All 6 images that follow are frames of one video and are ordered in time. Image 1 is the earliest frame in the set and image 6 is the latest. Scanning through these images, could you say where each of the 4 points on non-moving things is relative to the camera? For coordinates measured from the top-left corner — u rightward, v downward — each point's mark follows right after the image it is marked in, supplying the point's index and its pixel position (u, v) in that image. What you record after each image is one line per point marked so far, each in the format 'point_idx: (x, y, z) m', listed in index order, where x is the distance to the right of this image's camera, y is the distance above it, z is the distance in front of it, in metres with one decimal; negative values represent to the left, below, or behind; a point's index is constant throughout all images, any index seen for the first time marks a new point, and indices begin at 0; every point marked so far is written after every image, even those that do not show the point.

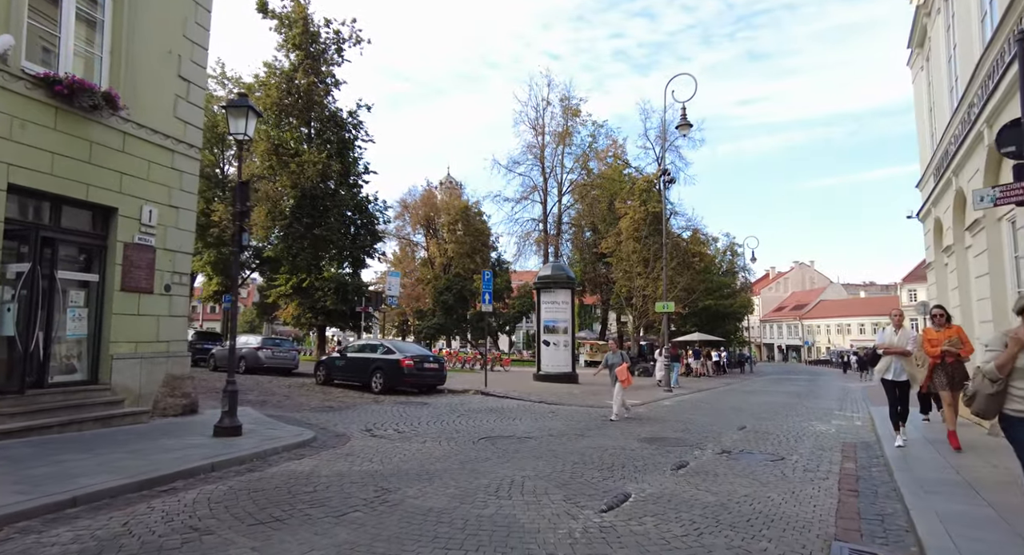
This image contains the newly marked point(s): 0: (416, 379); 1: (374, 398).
0: (-2.8, -3.0, +16.8) m
1: (-3.8, -3.3, +16.0) m
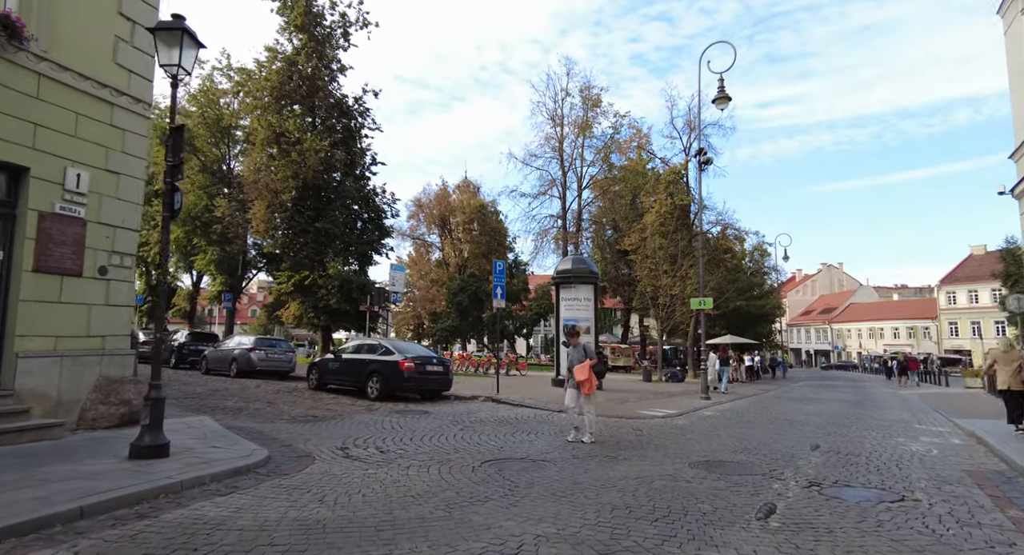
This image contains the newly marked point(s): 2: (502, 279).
0: (-2.4, -2.7, +14.7) m
1: (-3.4, -3.0, +13.9) m
2: (-0.3, 0.0, +16.9) m
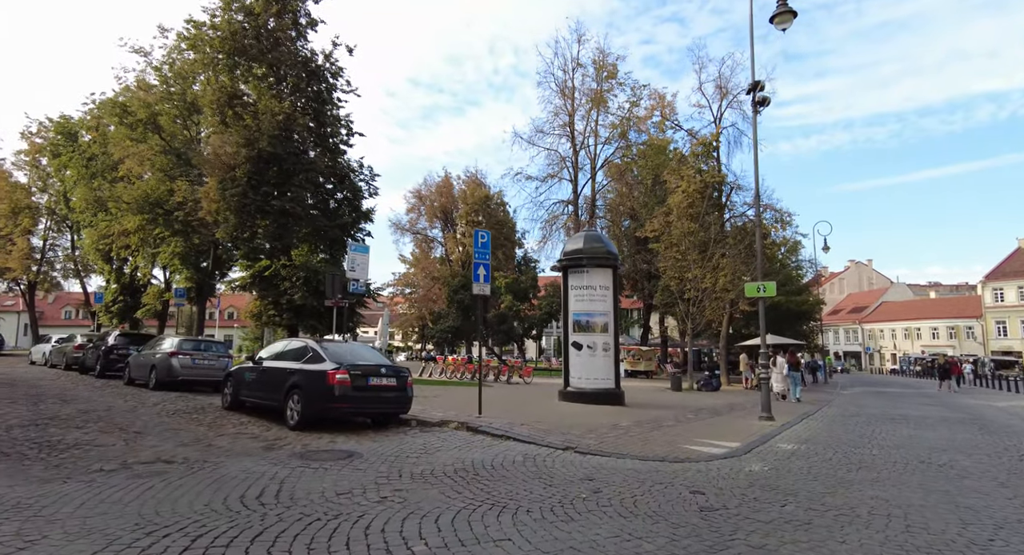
0: (-2.7, -2.2, +10.0) m
1: (-3.7, -2.5, +9.2) m
2: (-0.5, +0.5, +12.2) m
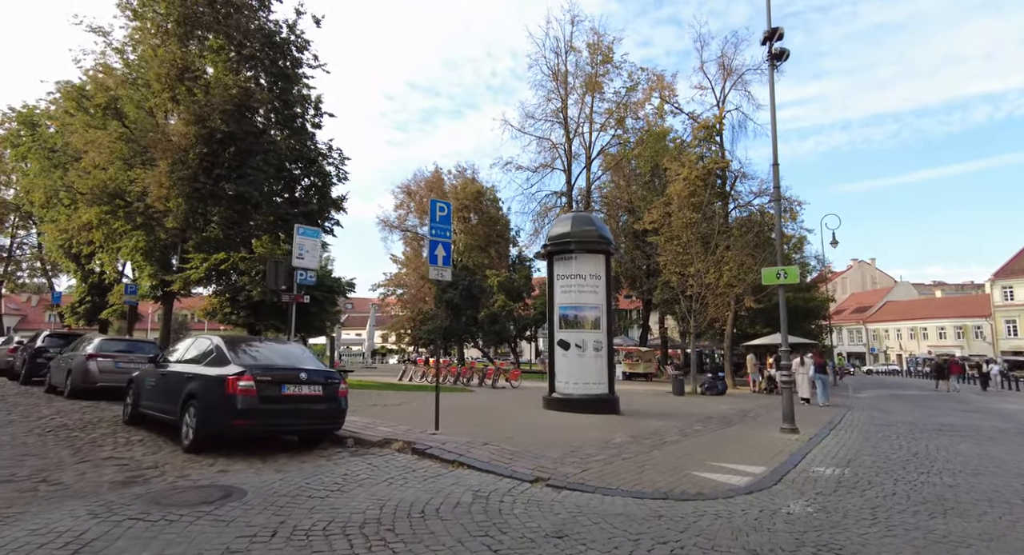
0: (-3.3, -1.9, +7.7) m
1: (-4.3, -2.2, +6.9) m
2: (-1.1, +0.8, +9.9) m
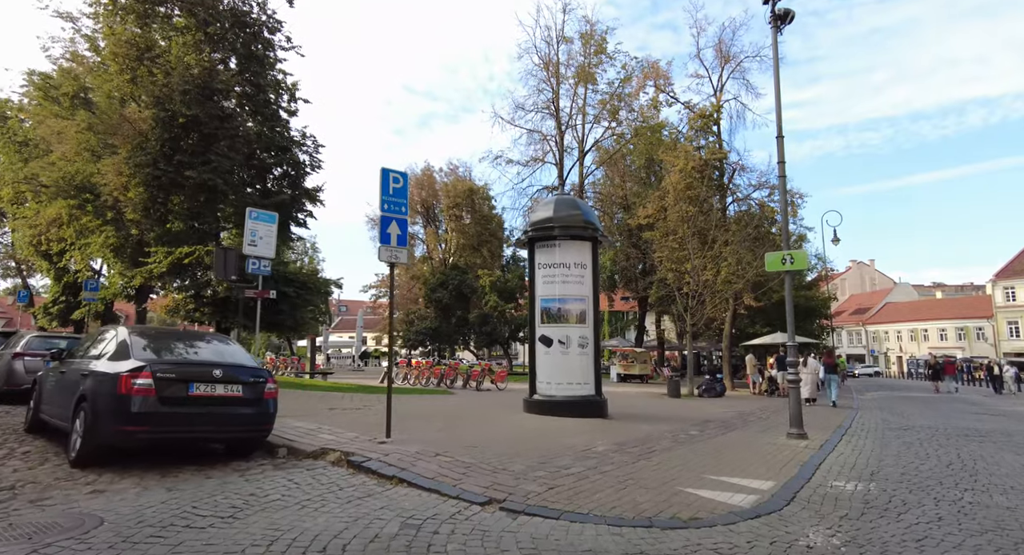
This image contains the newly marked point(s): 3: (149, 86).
0: (-3.8, -1.7, +6.3) m
1: (-4.8, -2.0, +5.5) m
2: (-1.6, +1.0, +8.6) m
3: (-11.3, +6.0, +18.3) m
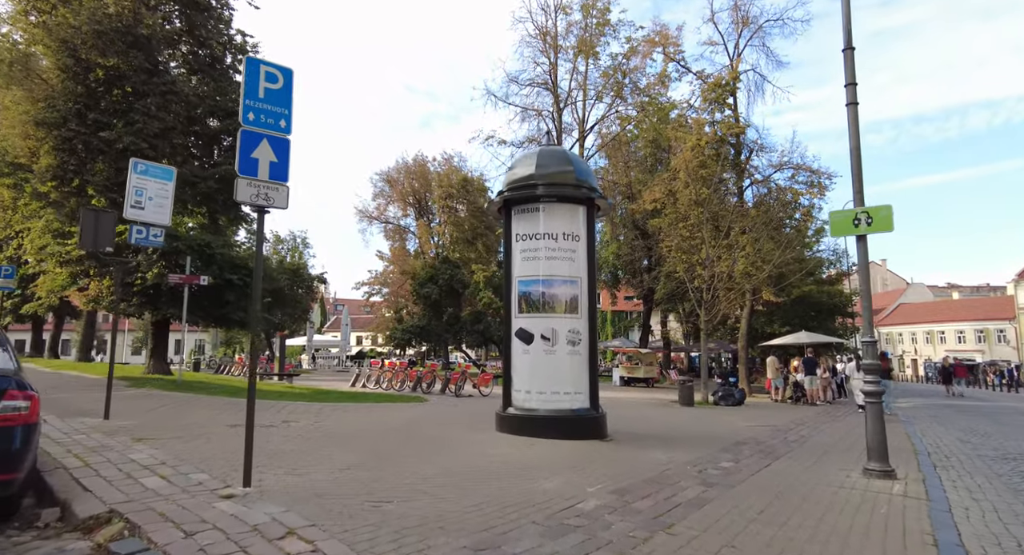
0: (-4.3, -1.2, +3.2) m
1: (-5.3, -1.5, +2.4) m
2: (-2.1, +1.4, +5.5) m
3: (-11.8, +6.4, +15.3) m
